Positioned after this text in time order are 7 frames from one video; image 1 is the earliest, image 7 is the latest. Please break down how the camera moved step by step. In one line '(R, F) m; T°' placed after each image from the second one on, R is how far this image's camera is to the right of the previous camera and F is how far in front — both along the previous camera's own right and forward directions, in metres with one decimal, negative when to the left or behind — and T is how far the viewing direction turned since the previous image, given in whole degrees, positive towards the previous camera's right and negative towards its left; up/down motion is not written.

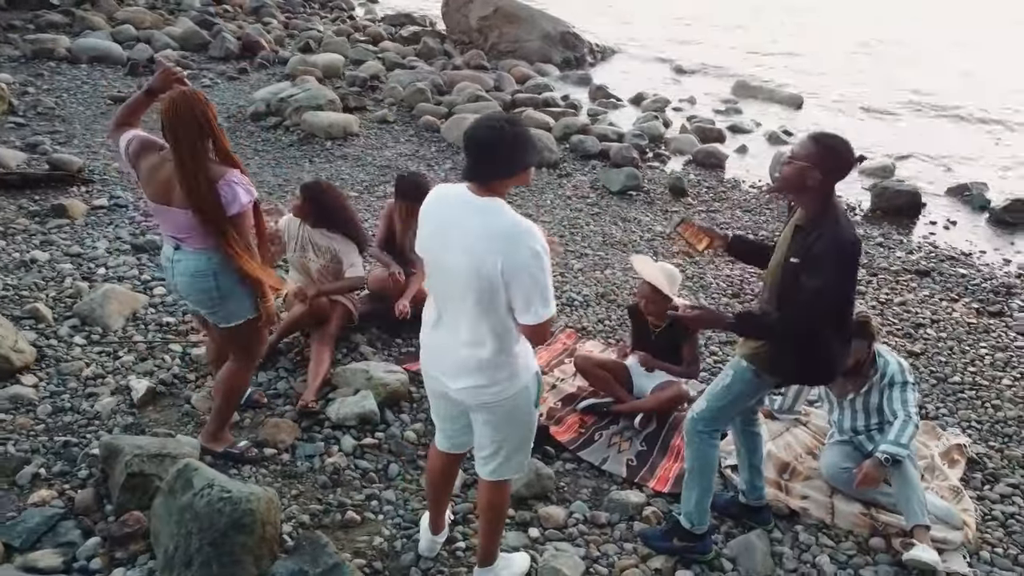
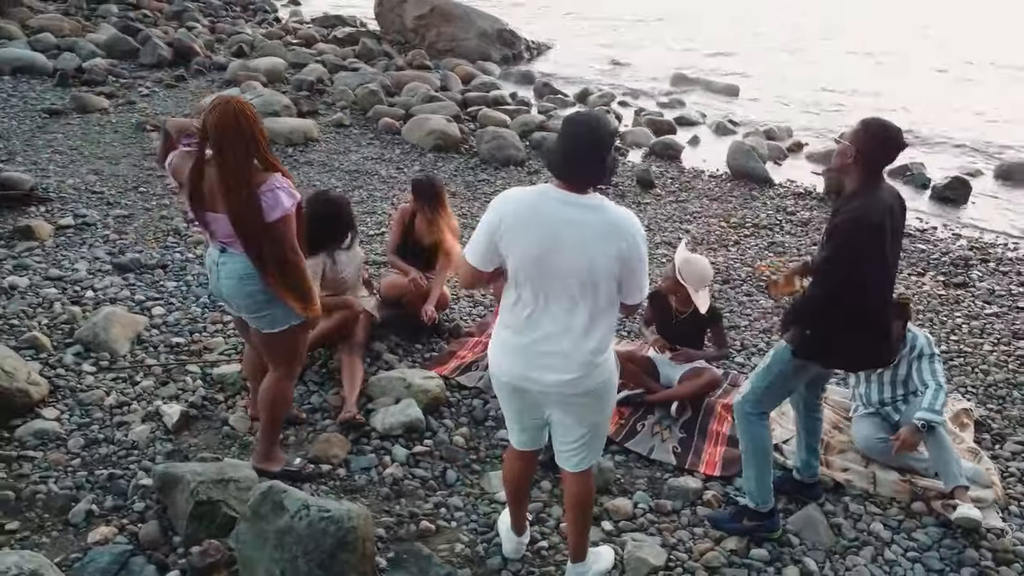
(-0.8, 0.0) m; +6°
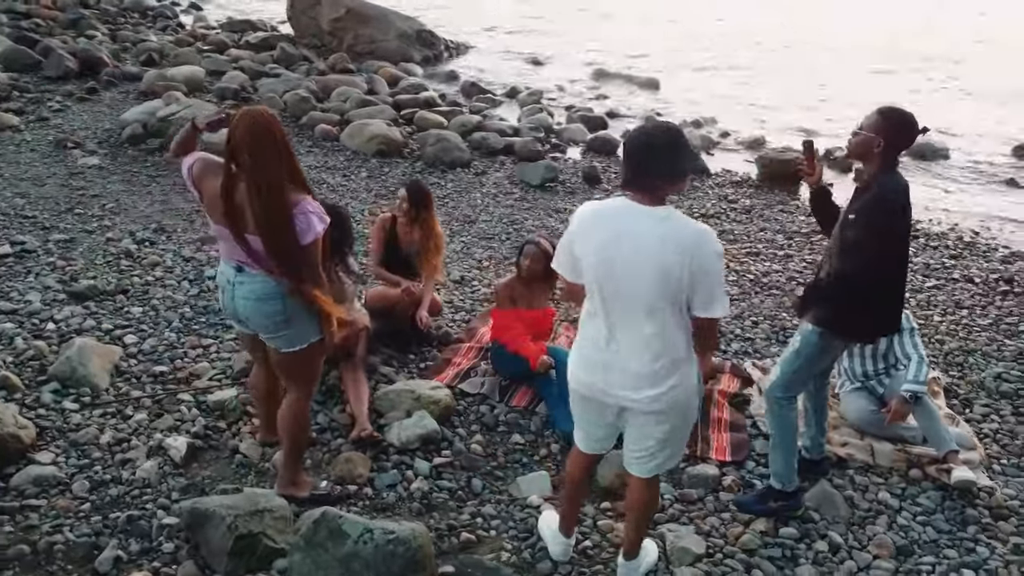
(-0.7, 0.0) m; +7°
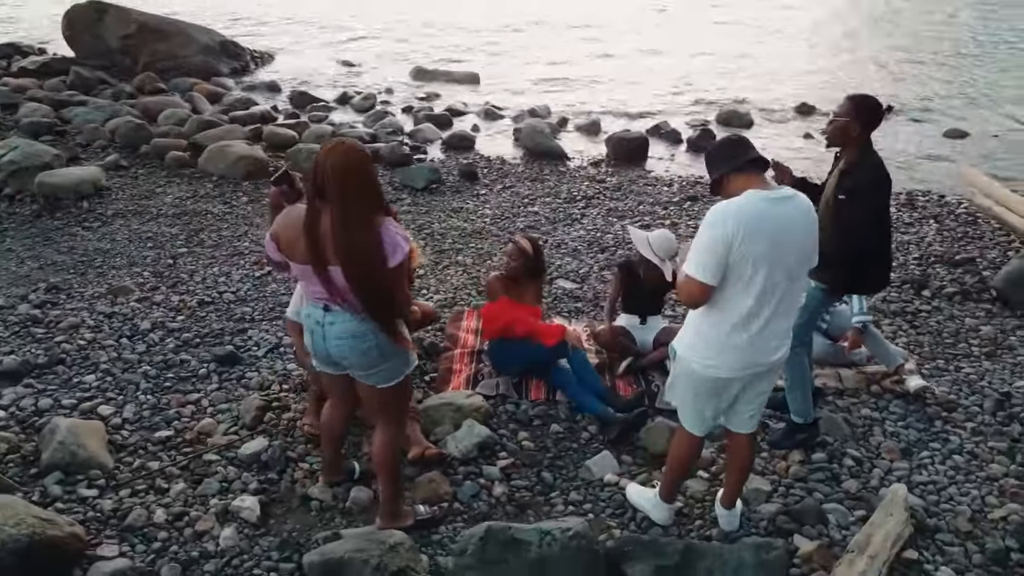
(-1.7, 0.0) m; +16°
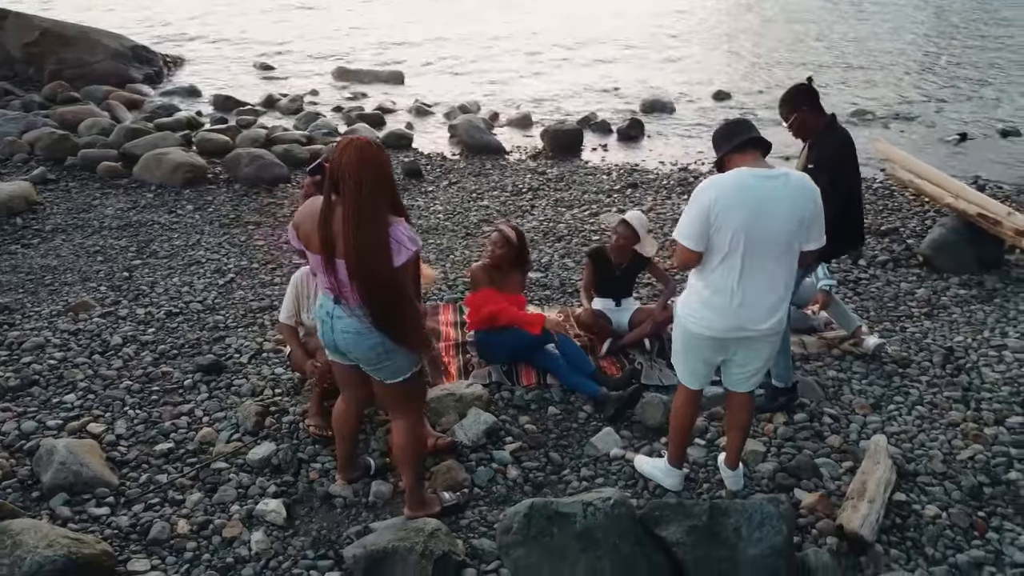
(-0.6, -0.1) m; +6°
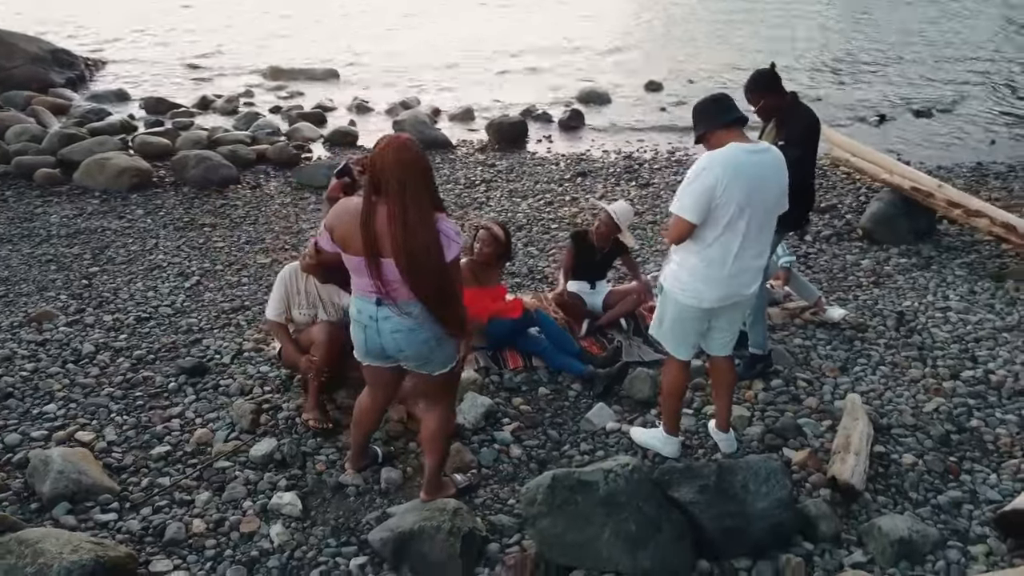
(-0.5, -0.1) m; +5°
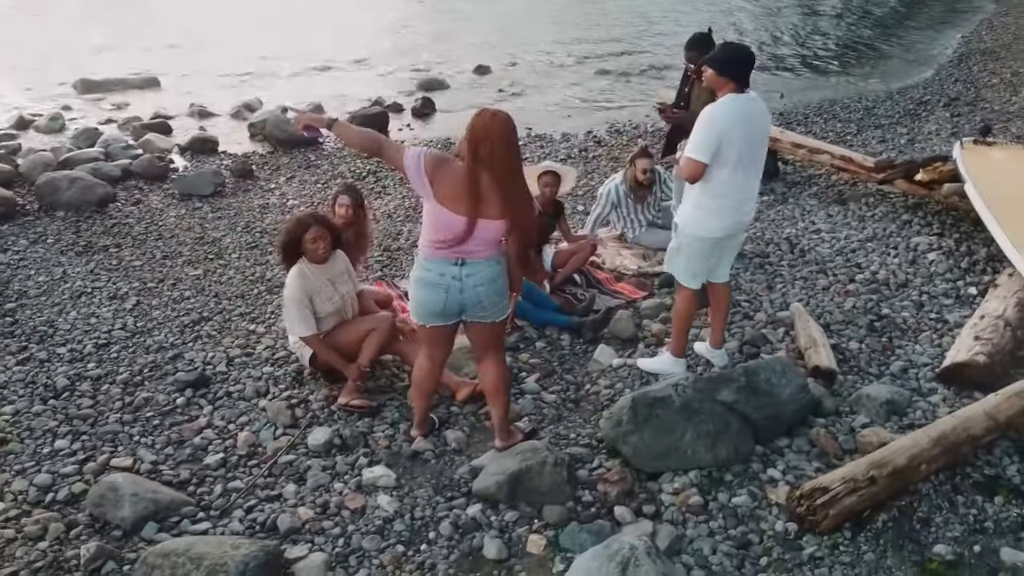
(-1.6, -0.3) m; +15°
